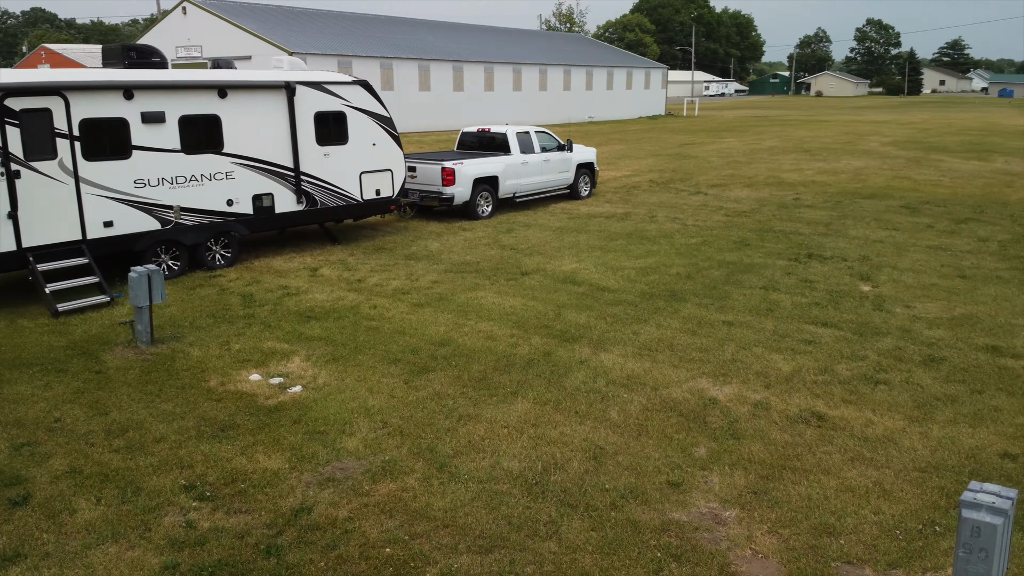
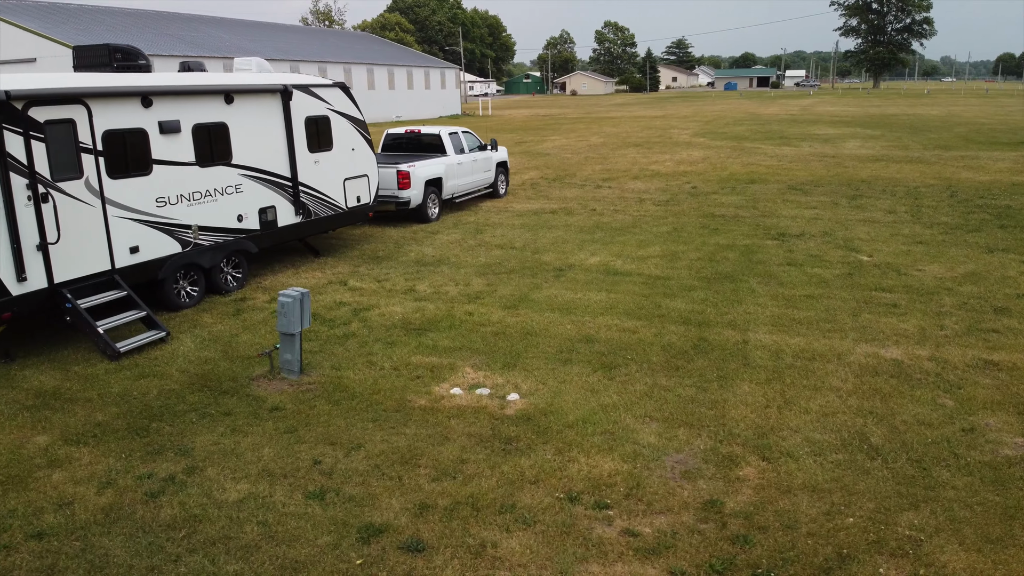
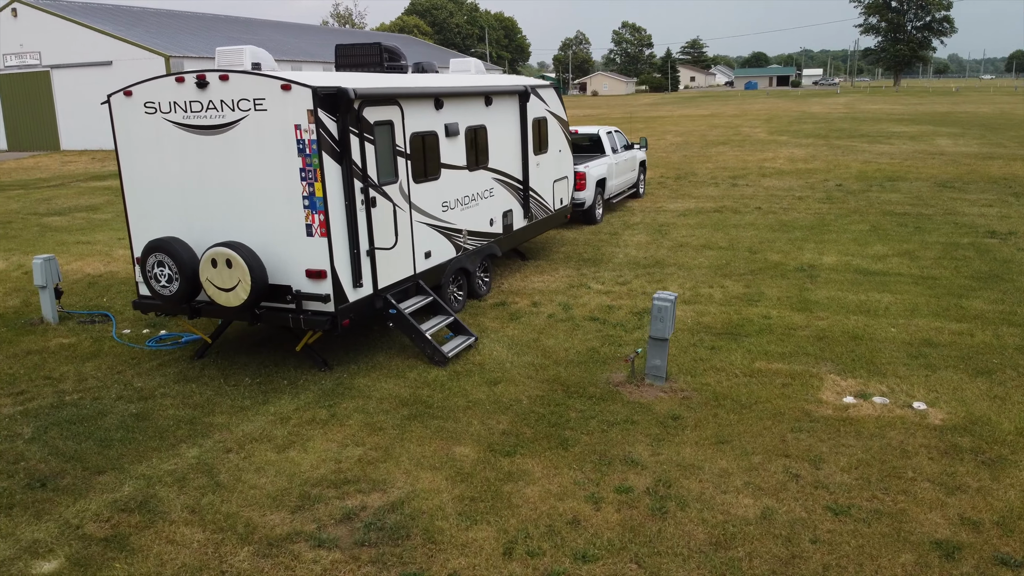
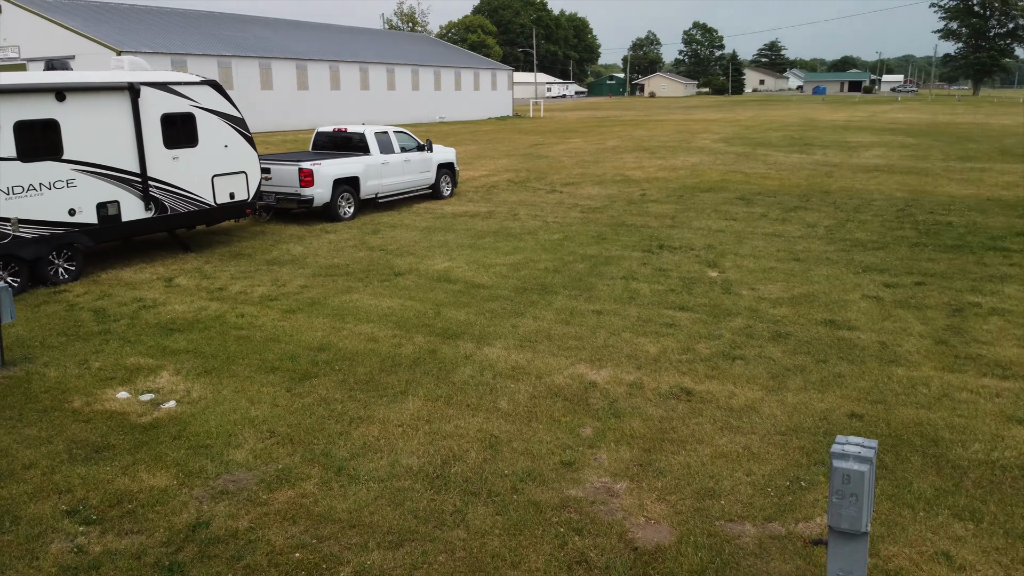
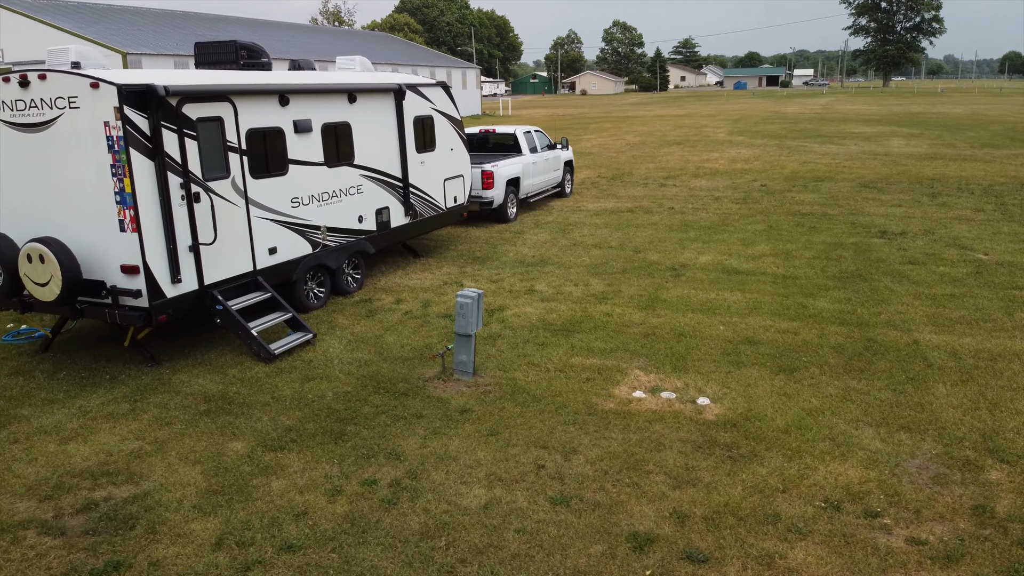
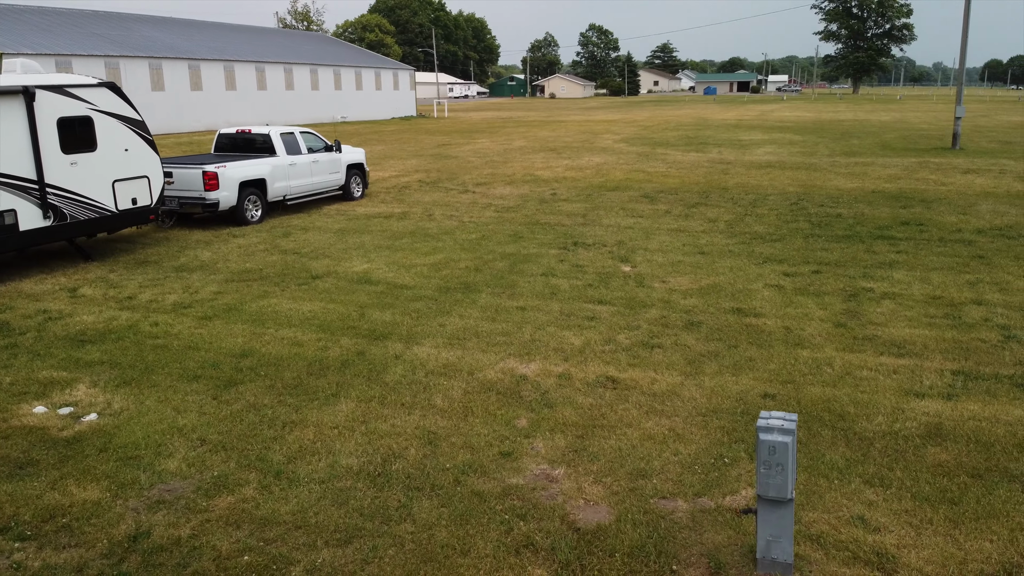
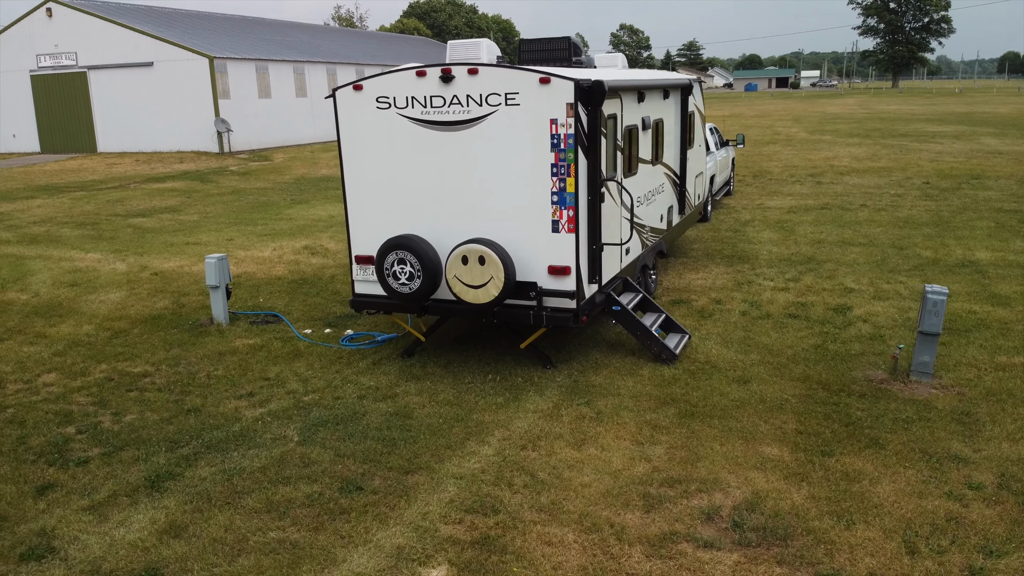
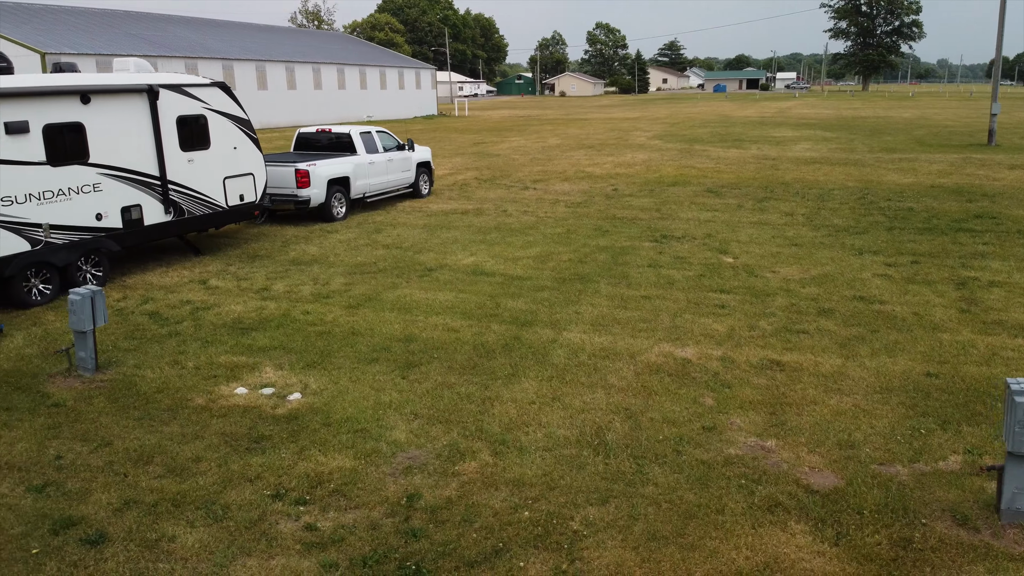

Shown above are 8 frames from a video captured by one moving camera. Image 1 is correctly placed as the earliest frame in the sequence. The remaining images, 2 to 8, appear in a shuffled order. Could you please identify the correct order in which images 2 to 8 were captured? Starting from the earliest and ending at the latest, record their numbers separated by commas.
4, 6, 8, 2, 5, 3, 7
